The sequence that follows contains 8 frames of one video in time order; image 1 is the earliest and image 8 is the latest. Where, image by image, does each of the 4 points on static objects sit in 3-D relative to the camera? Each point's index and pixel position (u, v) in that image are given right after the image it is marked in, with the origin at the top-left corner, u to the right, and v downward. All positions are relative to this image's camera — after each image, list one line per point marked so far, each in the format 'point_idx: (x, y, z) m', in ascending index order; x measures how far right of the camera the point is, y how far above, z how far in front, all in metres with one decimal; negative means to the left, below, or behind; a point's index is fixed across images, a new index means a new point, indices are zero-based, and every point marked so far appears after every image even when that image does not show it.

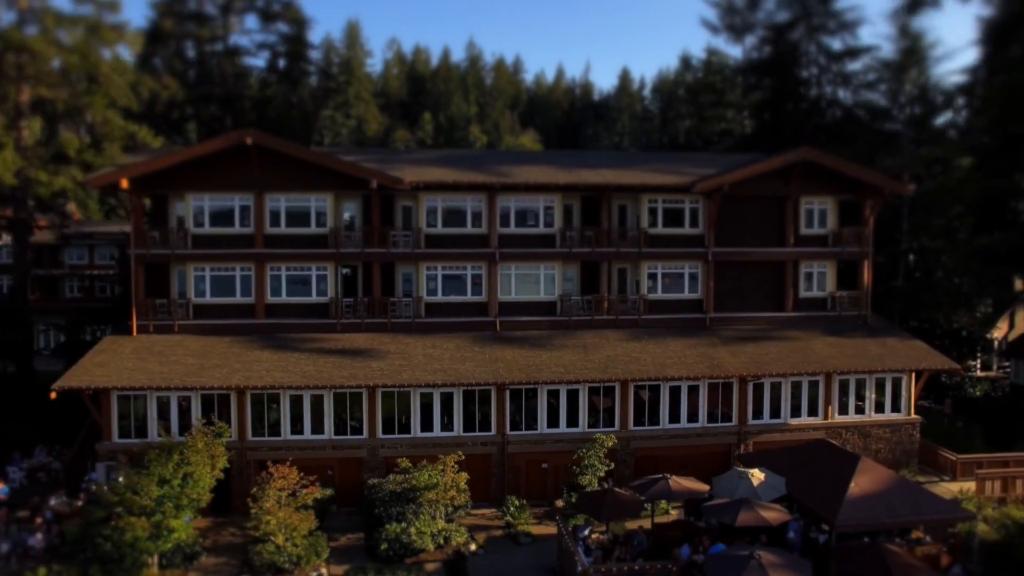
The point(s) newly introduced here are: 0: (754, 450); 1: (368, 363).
0: (+5.8, -3.9, +19.1) m
1: (-3.4, -1.8, +18.8) m
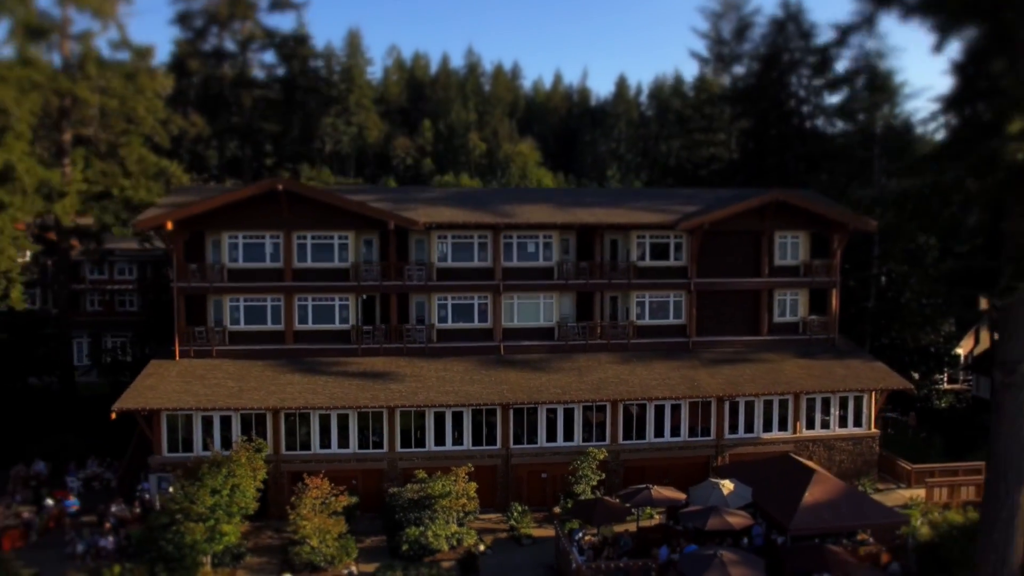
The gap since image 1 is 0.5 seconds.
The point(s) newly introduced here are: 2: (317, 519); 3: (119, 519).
0: (+5.9, -4.7, +21.6) m
1: (-3.3, -2.6, +21.2) m
2: (-4.4, -5.2, +18.0) m
3: (-9.2, -5.4, +18.6) m
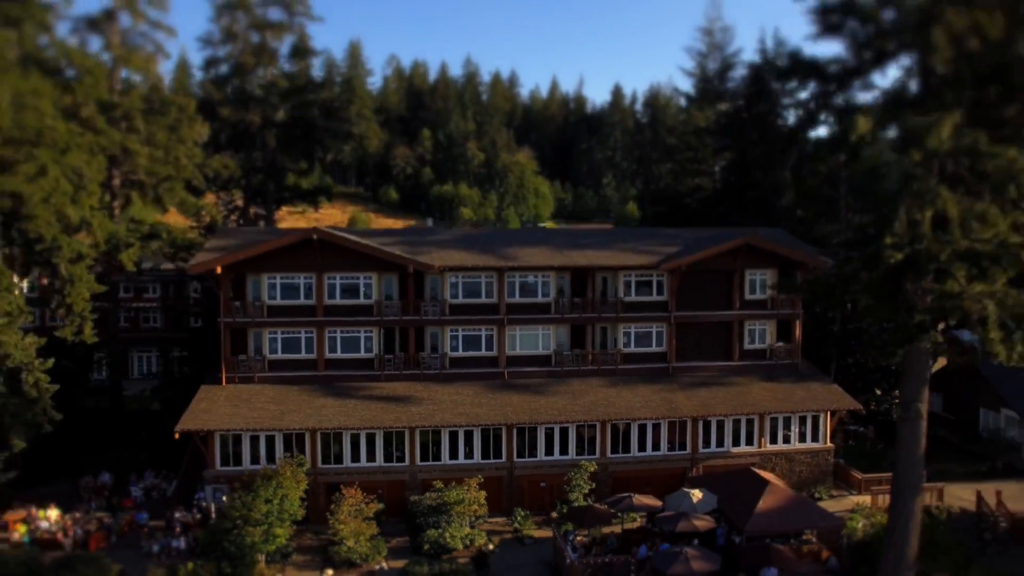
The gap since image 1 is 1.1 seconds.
0: (+6.0, -5.8, +25.0) m
1: (-3.2, -3.7, +24.6) m
2: (-4.3, -6.3, +21.4) m
3: (-9.0, -6.5, +22.0) m
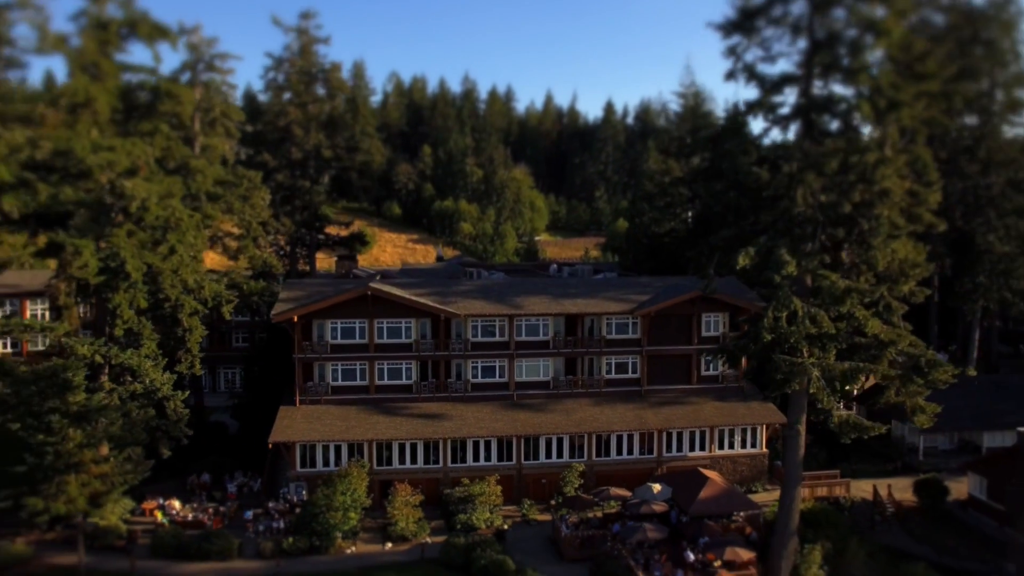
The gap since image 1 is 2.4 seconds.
0: (+6.3, -7.6, +32.8) m
1: (-2.9, -5.5, +32.4) m
2: (-3.9, -8.1, +29.1) m
3: (-8.7, -8.3, +29.7) m
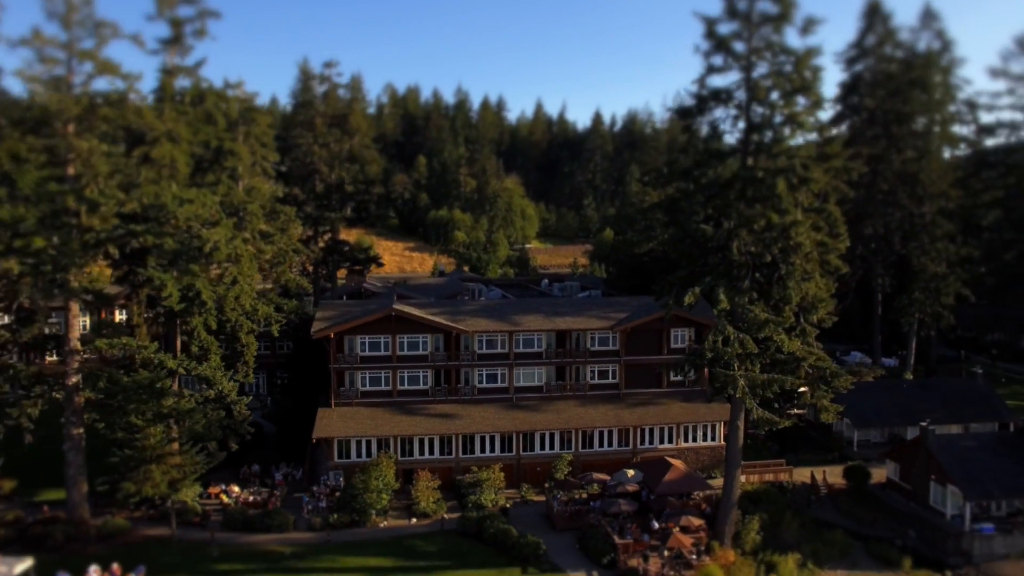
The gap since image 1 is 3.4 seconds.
0: (+6.4, -8.6, +39.6) m
1: (-2.8, -6.5, +39.0) m
2: (-3.9, -9.2, +35.8) m
3: (-8.6, -9.4, +36.3) m
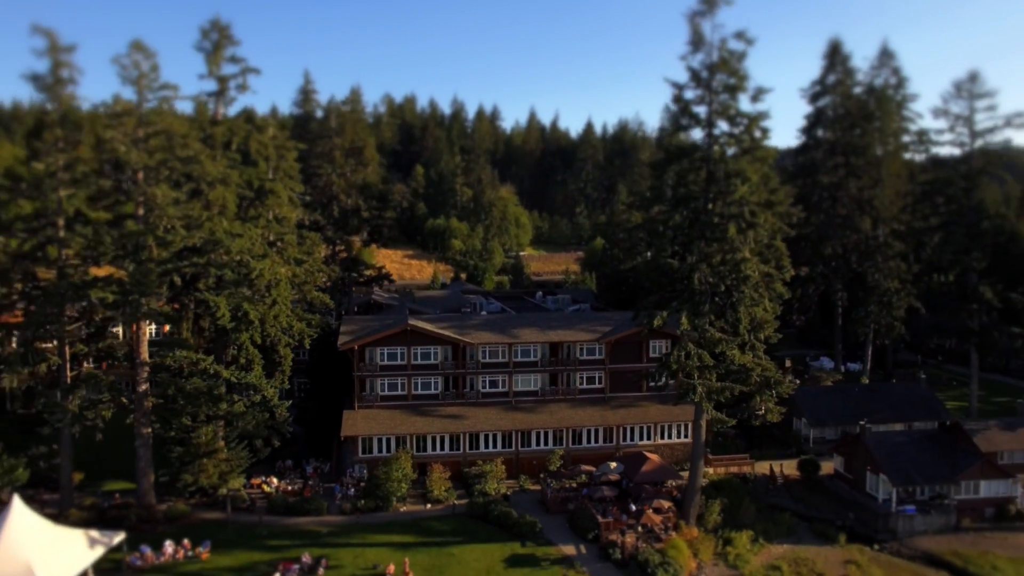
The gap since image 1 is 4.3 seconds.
0: (+6.3, -9.6, +45.8) m
1: (-2.9, -7.6, +45.1) m
2: (-3.9, -10.2, +41.9) m
3: (-8.6, -10.4, +42.3) m
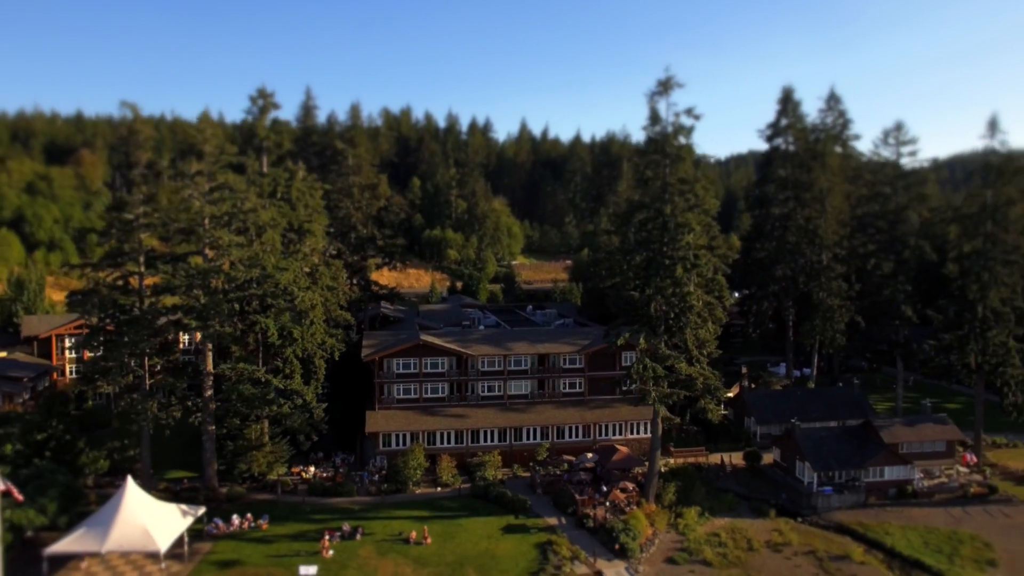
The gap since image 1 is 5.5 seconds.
0: (+6.0, -11.1, +55.1) m
1: (-3.2, -9.0, +54.3) m
2: (-4.2, -11.7, +51.0) m
3: (-9.0, -11.8, +51.4) m
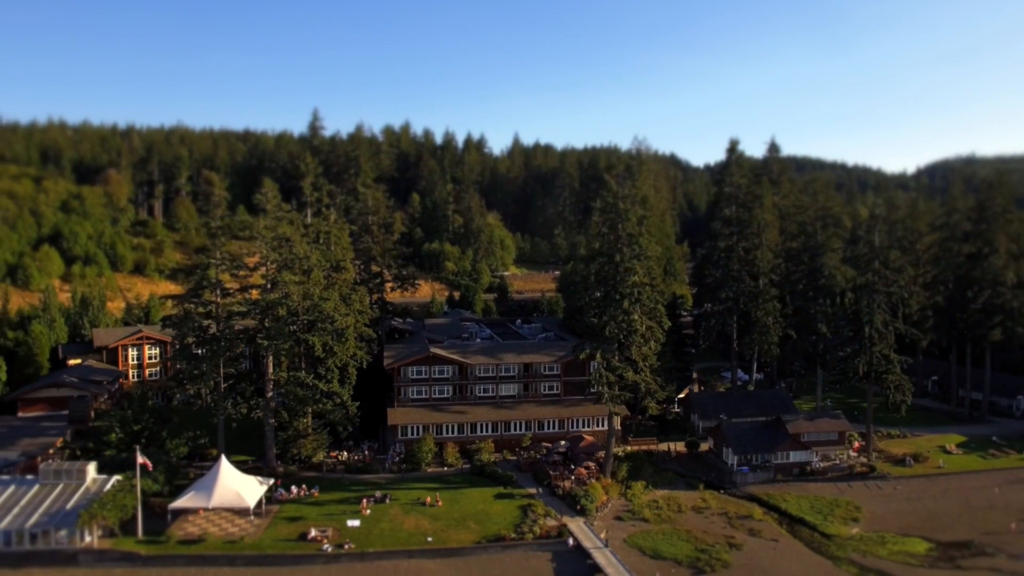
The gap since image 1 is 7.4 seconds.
0: (+5.1, -13.1, +69.5) m
1: (-4.0, -11.0, +68.7) m
2: (-5.0, -13.7, +65.4) m
3: (-9.8, -13.8, +65.7) m
